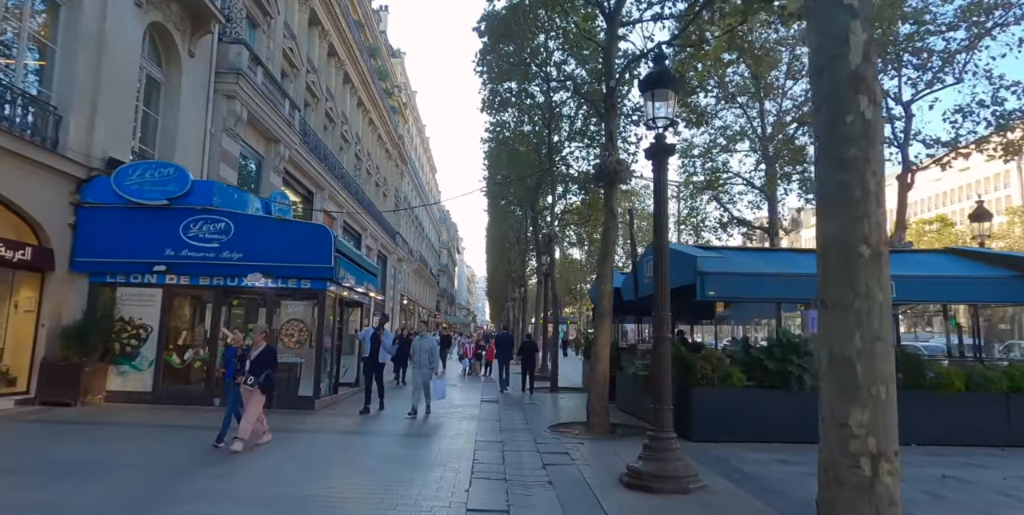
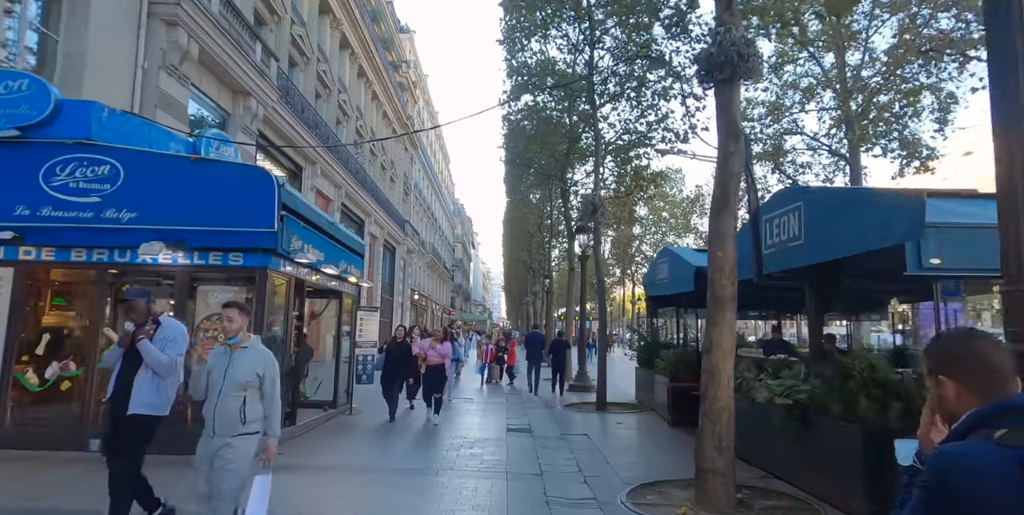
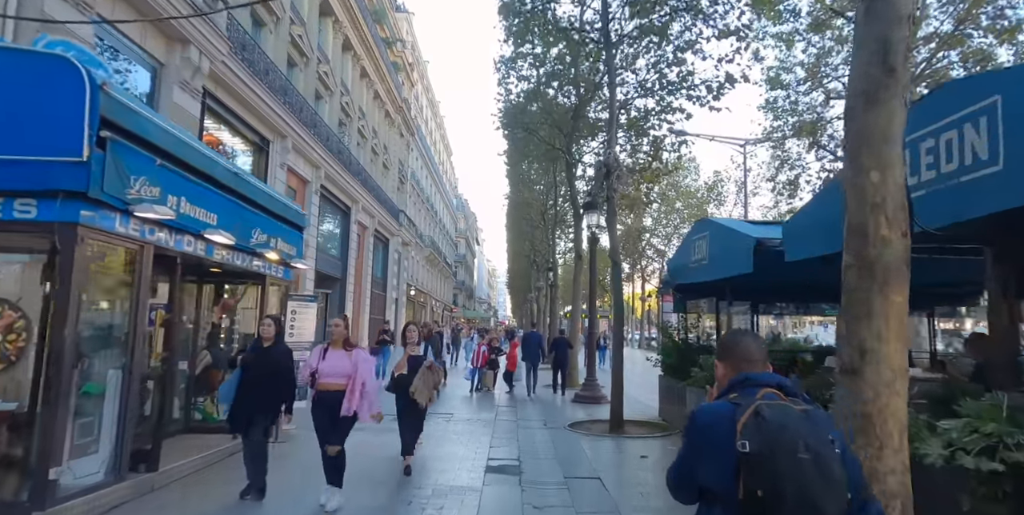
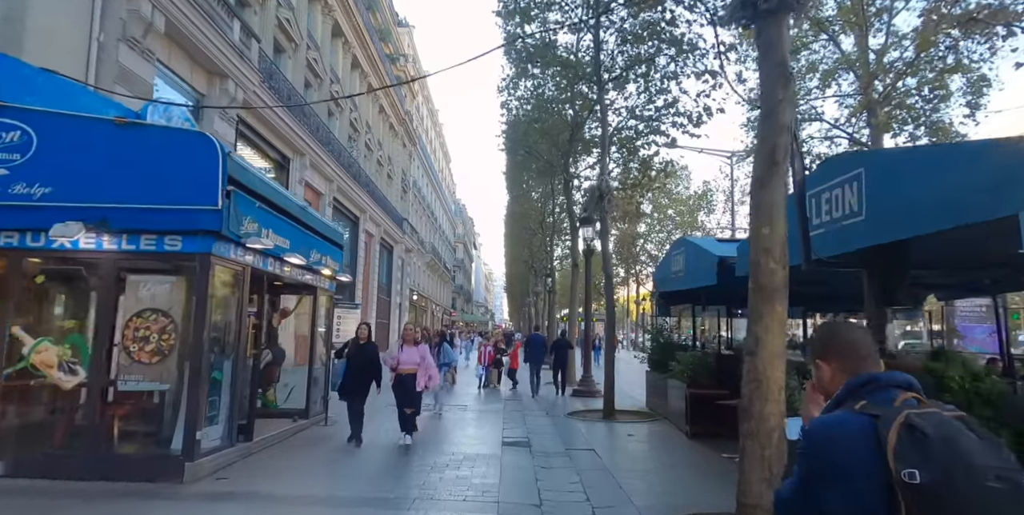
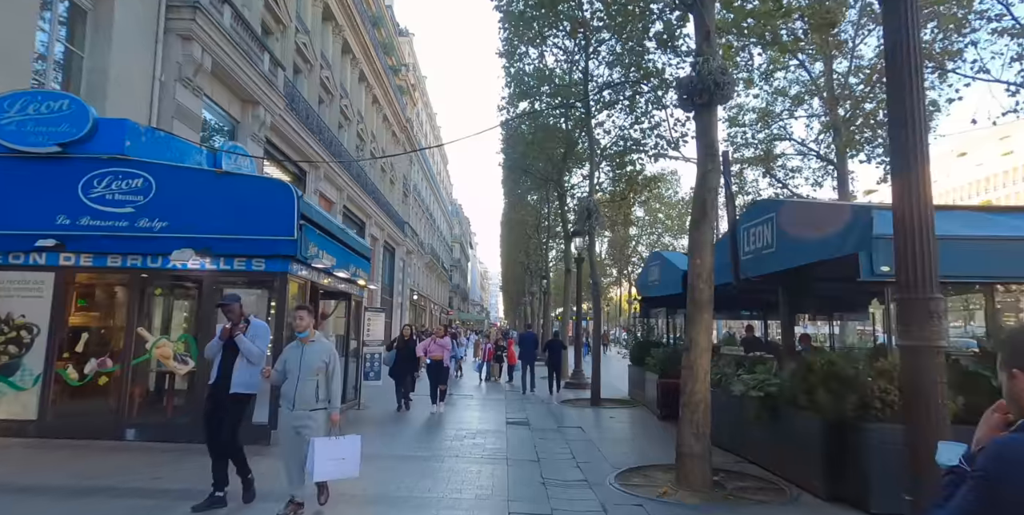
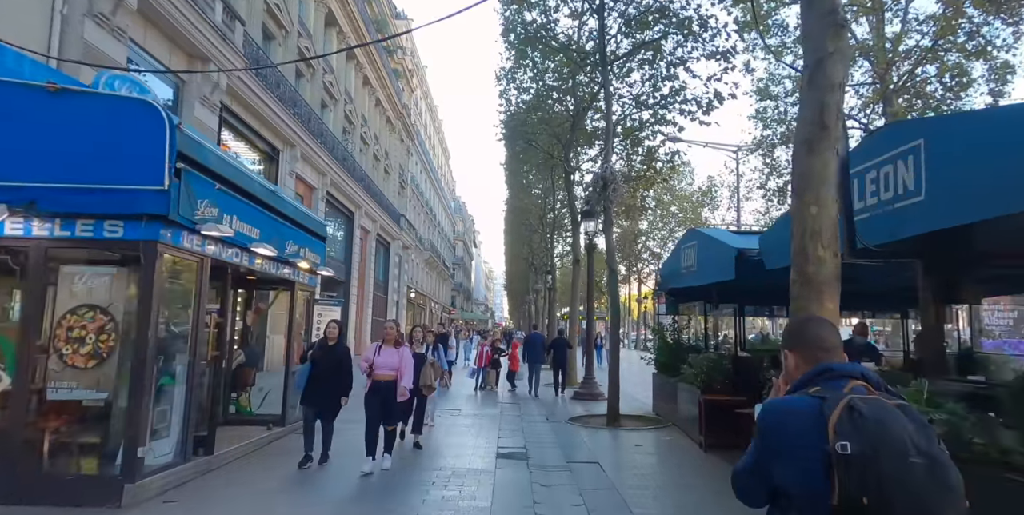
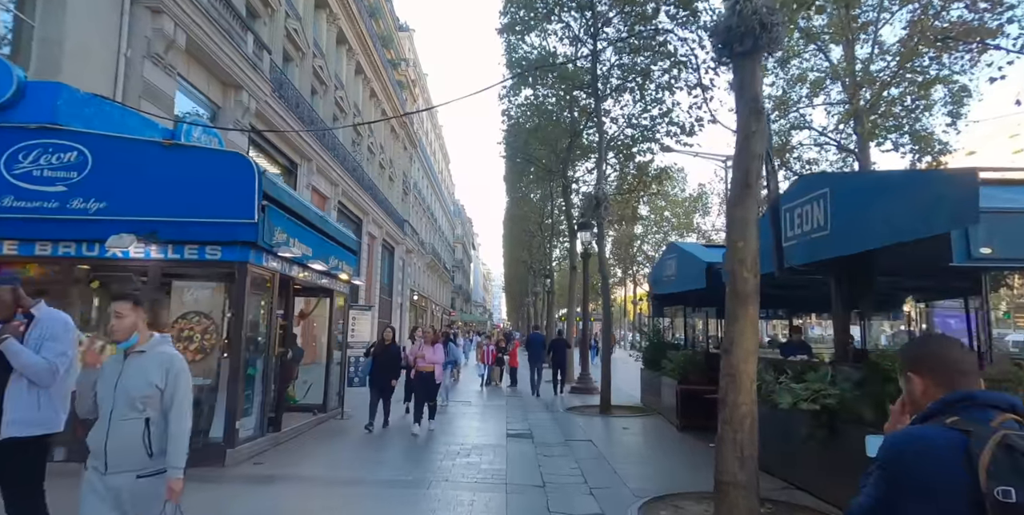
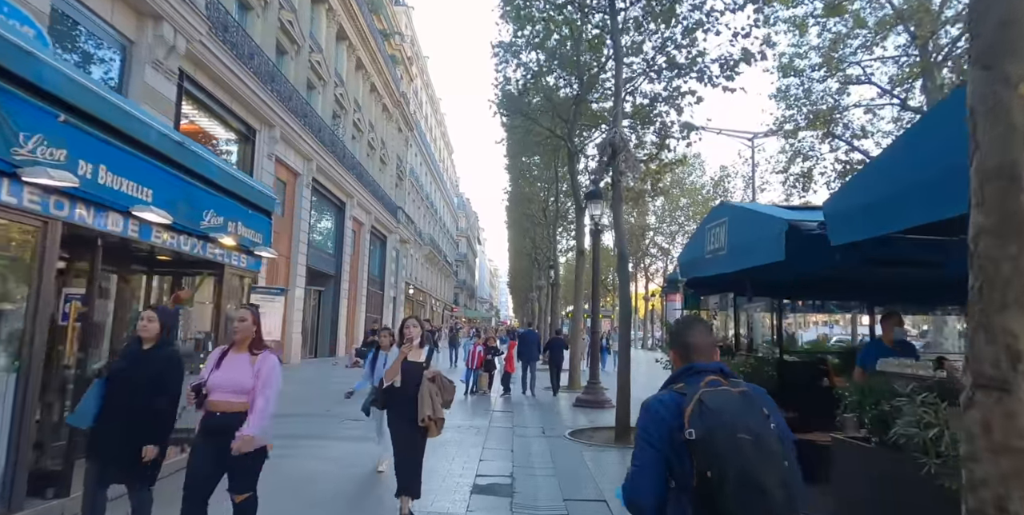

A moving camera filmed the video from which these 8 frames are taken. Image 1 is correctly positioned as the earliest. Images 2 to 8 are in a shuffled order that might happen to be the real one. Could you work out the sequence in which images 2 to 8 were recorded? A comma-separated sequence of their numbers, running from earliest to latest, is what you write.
5, 2, 7, 4, 6, 3, 8
